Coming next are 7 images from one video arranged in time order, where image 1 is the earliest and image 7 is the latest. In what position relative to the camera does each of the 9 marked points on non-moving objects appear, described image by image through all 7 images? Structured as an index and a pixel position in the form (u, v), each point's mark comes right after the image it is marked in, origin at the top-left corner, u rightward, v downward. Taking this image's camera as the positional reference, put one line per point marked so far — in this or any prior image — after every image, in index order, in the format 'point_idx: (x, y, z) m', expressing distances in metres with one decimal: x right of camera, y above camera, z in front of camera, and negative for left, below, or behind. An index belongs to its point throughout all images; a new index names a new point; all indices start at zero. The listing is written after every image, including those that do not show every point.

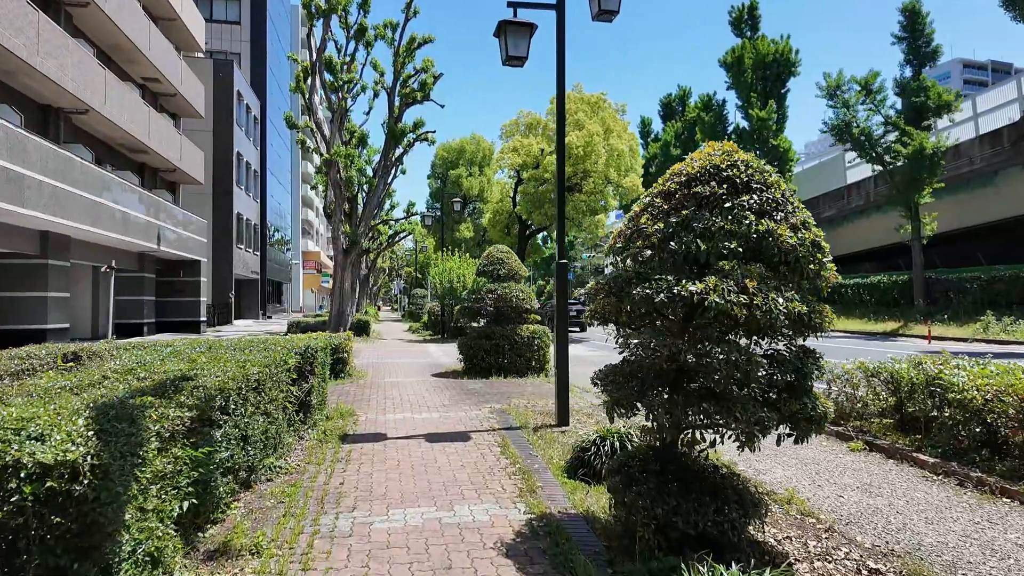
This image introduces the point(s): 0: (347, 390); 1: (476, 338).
0: (-2.7, -1.7, +9.6) m
1: (-0.7, -1.0, +11.5) m
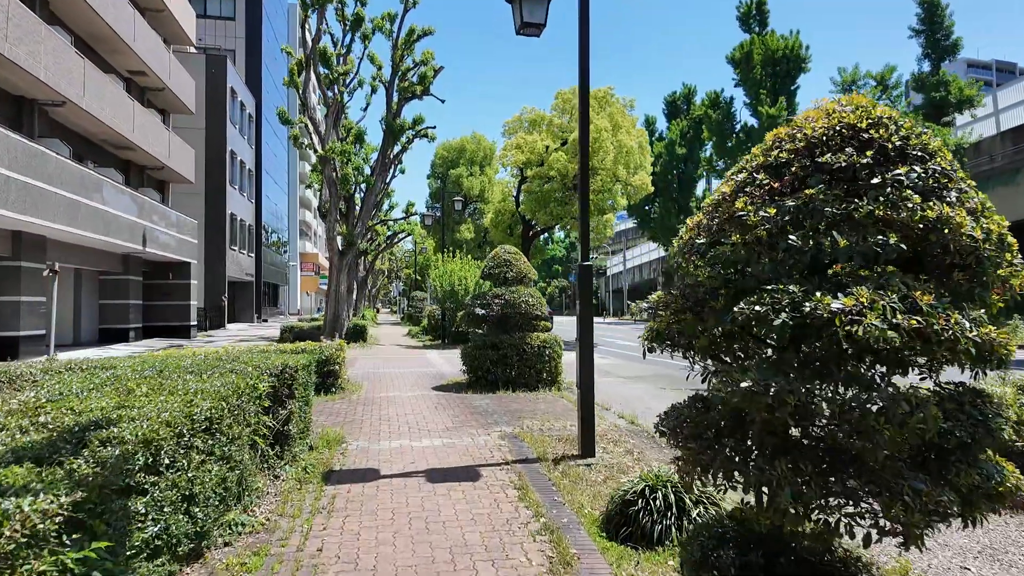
0: (-2.5, -1.7, +8.6) m
1: (-0.5, -1.0, +10.4) m
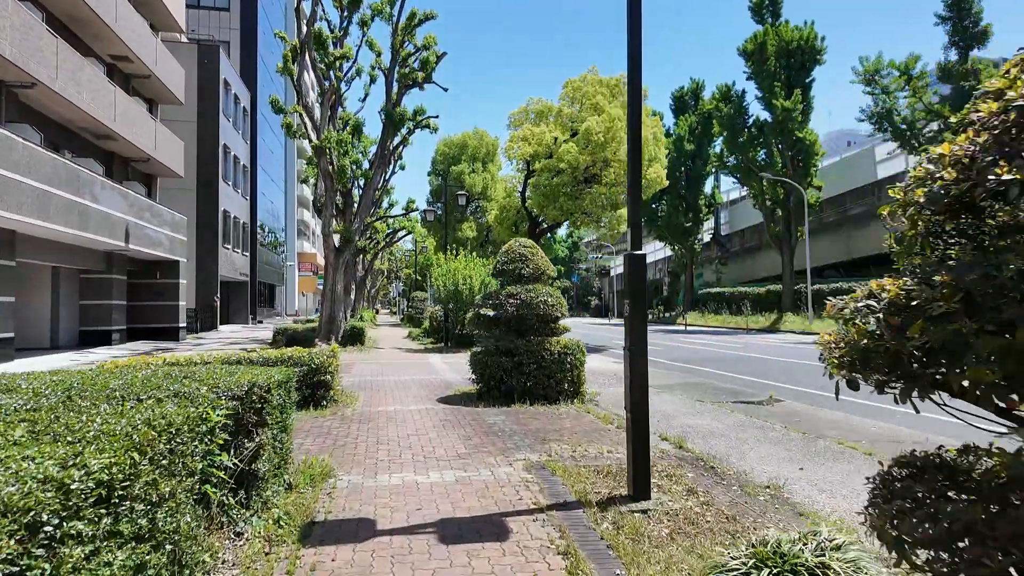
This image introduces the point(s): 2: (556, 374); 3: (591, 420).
0: (-2.3, -1.7, +7.3) m
1: (-0.3, -1.0, +9.1) m
2: (+0.7, -1.3, +9.1) m
3: (+1.0, -1.7, +7.8) m
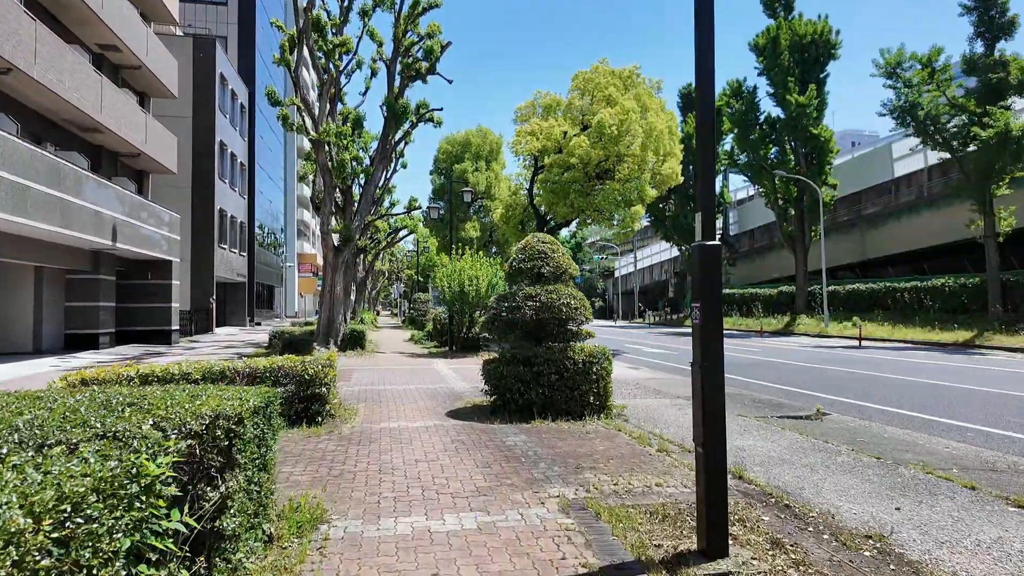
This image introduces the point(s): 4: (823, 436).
0: (-2.0, -1.7, +6.3) m
1: (0.0, -1.0, +8.1) m
2: (+0.9, -1.3, +8.1) m
3: (+1.3, -1.7, +6.8) m
4: (+3.8, -1.8, +7.2) m
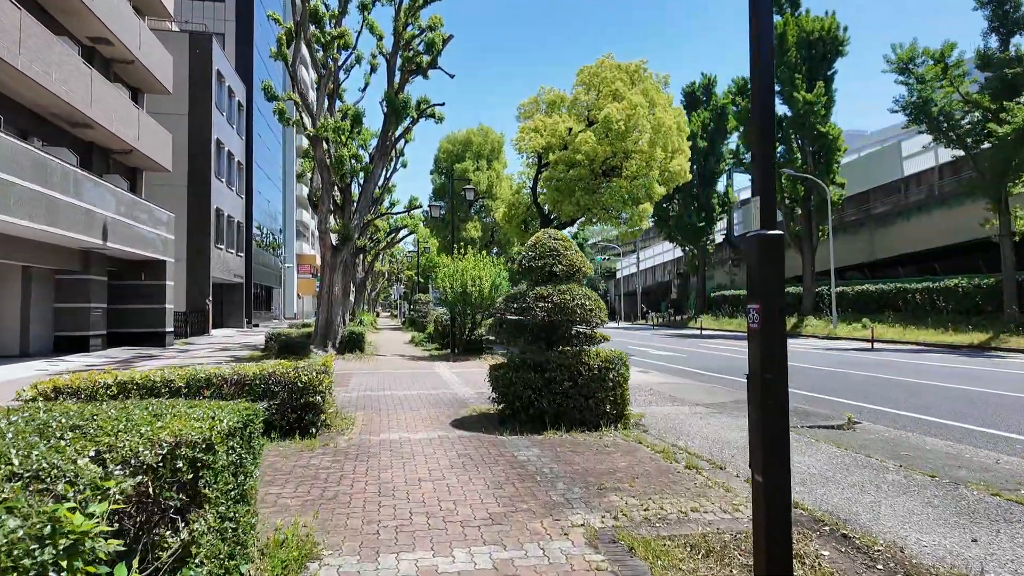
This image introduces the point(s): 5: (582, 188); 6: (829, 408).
0: (-1.9, -1.7, +5.7) m
1: (+0.1, -1.0, +7.5) m
2: (+1.1, -1.3, +7.5) m
3: (+1.4, -1.7, +6.2) m
4: (+3.9, -1.8, +6.6) m
5: (+2.2, +3.2, +19.2) m
6: (+4.8, -1.8, +9.1) m
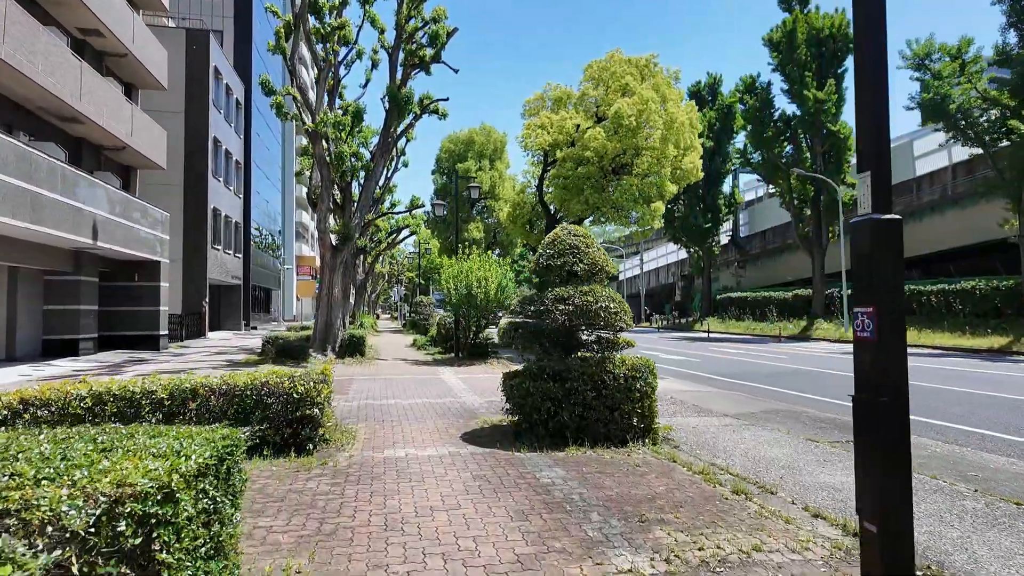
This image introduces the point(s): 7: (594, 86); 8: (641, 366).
0: (-1.7, -1.7, +5.0) m
1: (+0.3, -1.0, +6.8) m
2: (+1.3, -1.3, +6.8) m
3: (+1.6, -1.7, +5.5) m
4: (+4.1, -1.8, +5.9) m
5: (+2.4, +3.2, +18.5) m
6: (+5.0, -1.8, +8.4) m
7: (+2.7, +6.5, +19.4) m
8: (+1.5, -0.9, +6.9) m
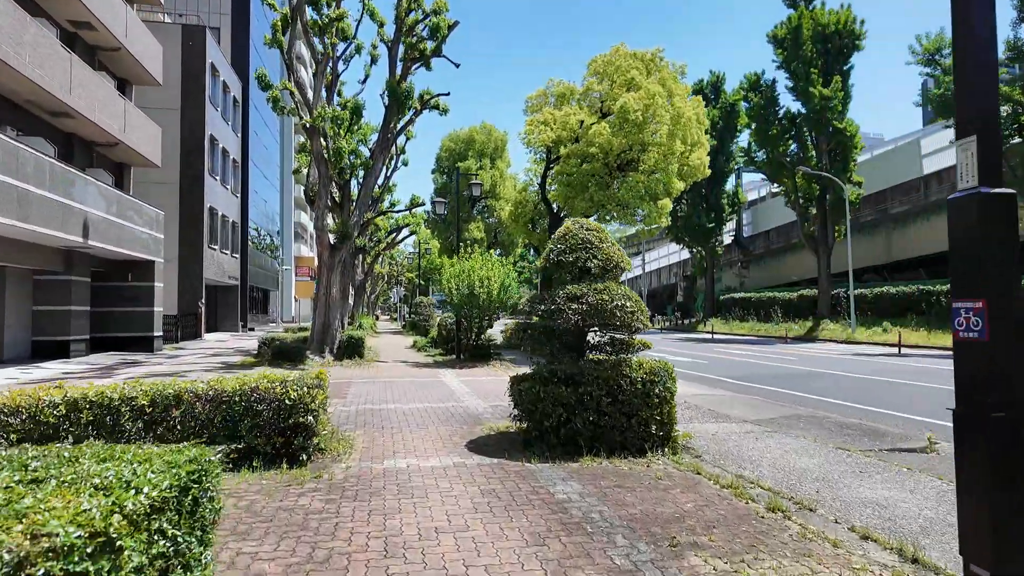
0: (-1.6, -1.7, +4.5) m
1: (+0.4, -1.0, +6.4) m
2: (+1.4, -1.3, +6.3) m
3: (+1.7, -1.7, +5.0) m
4: (+4.2, -1.8, +5.5) m
5: (+2.5, +3.2, +18.1) m
6: (+5.1, -1.8, +7.9) m
7: (+2.8, +6.5, +18.9) m
8: (+1.6, -0.9, +6.4) m
